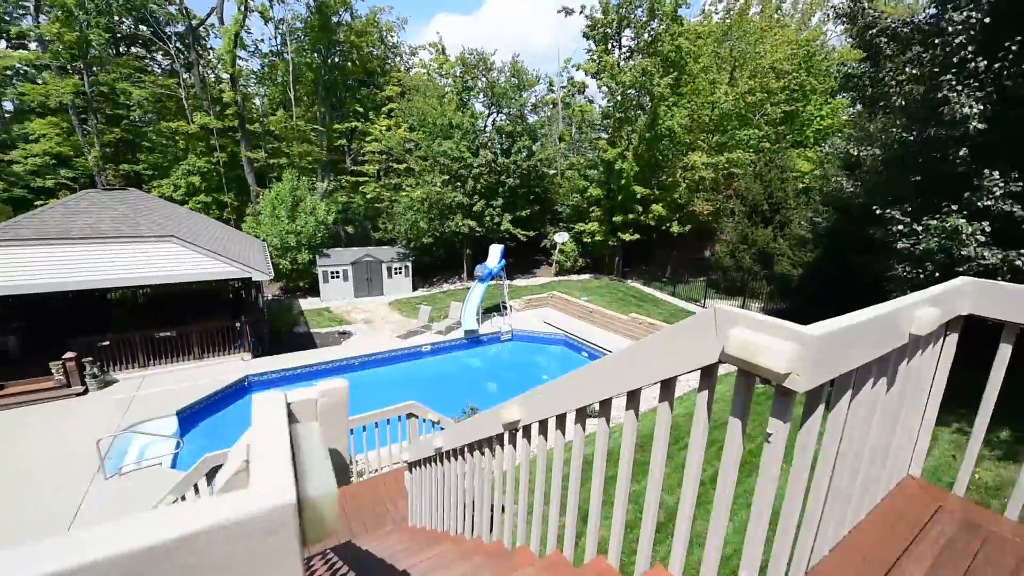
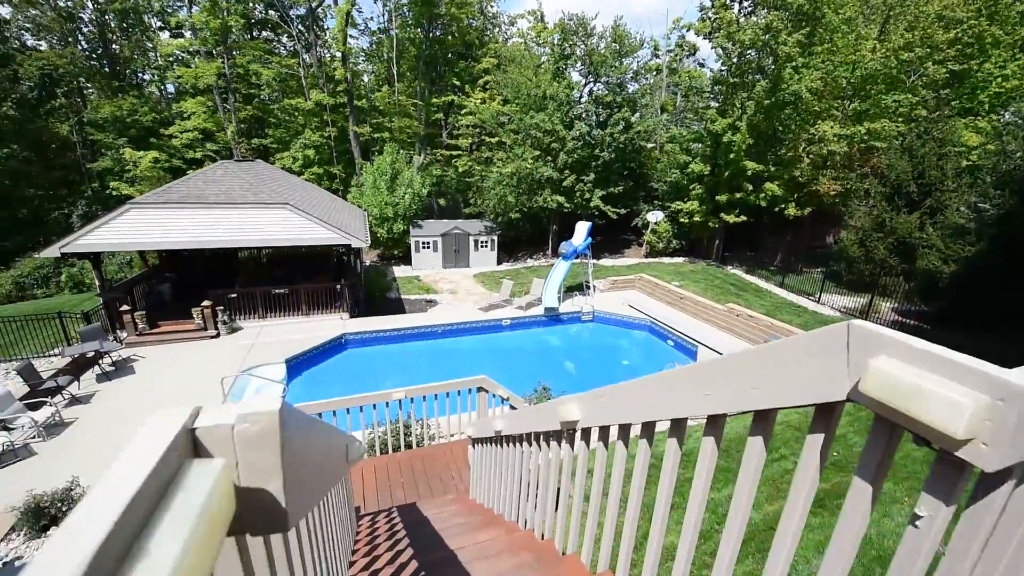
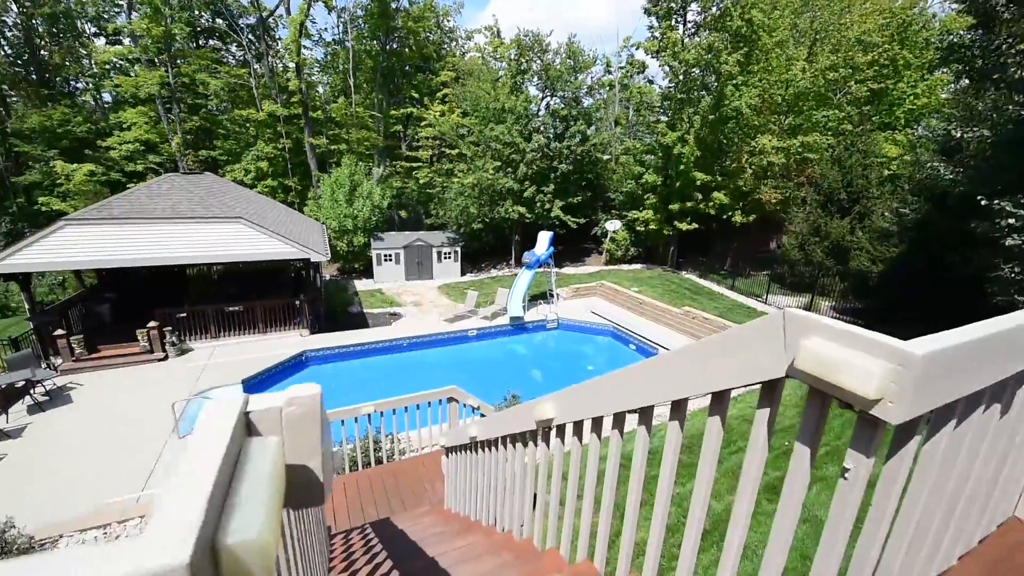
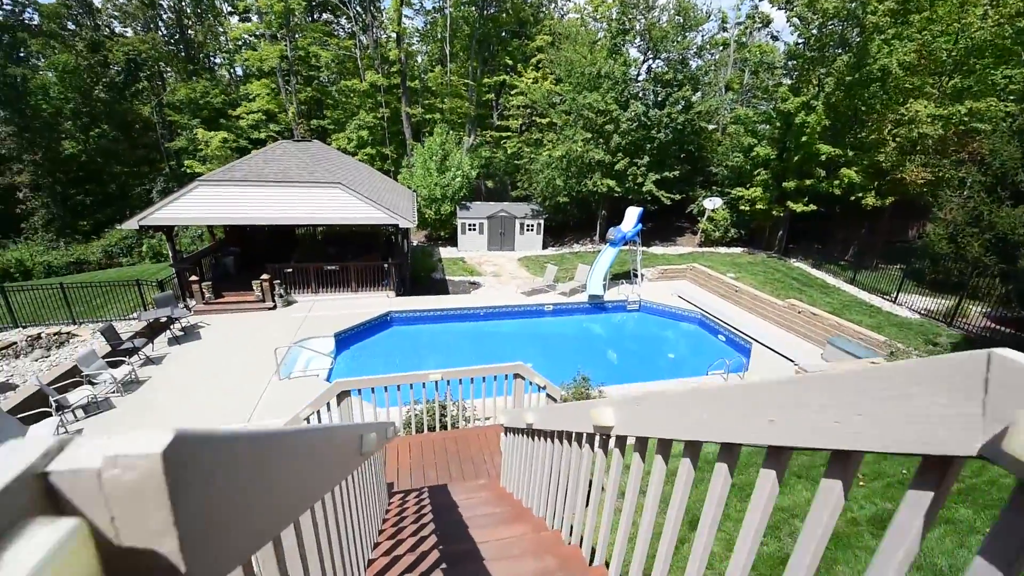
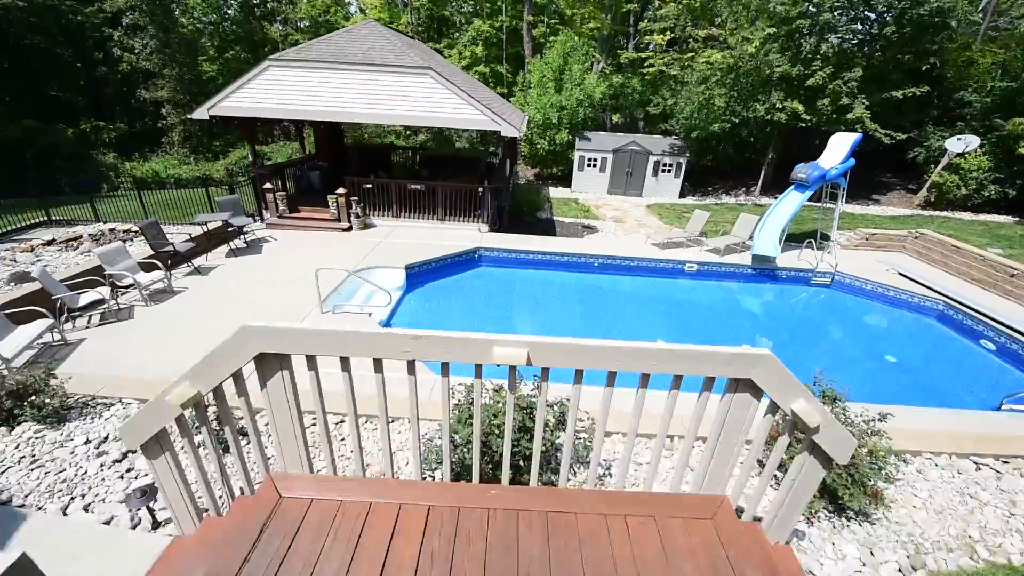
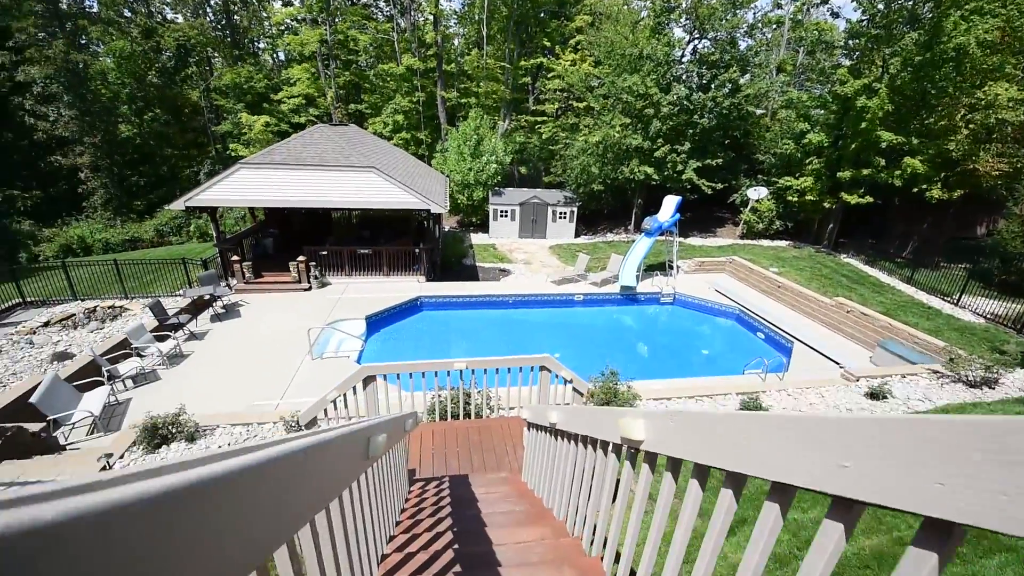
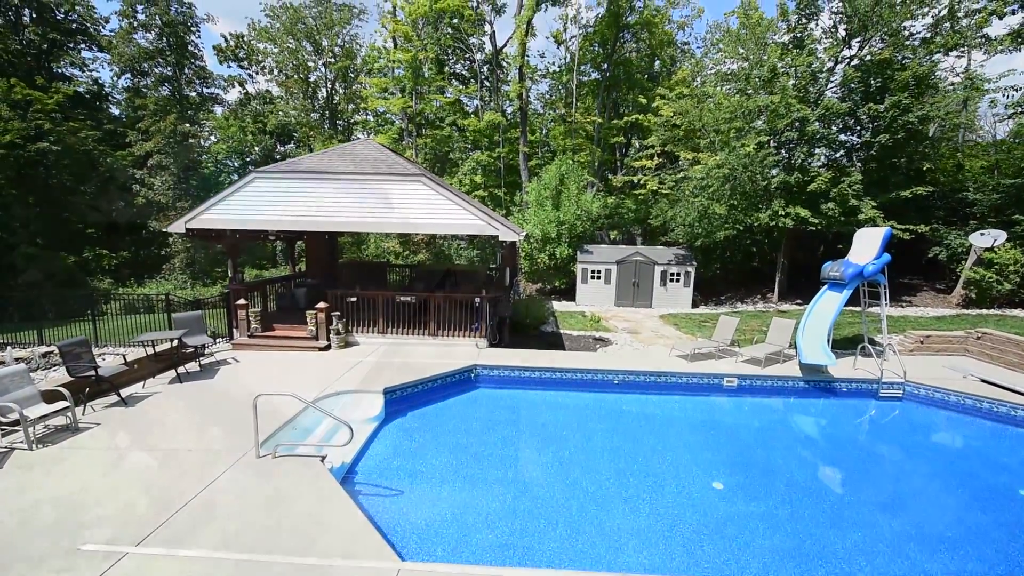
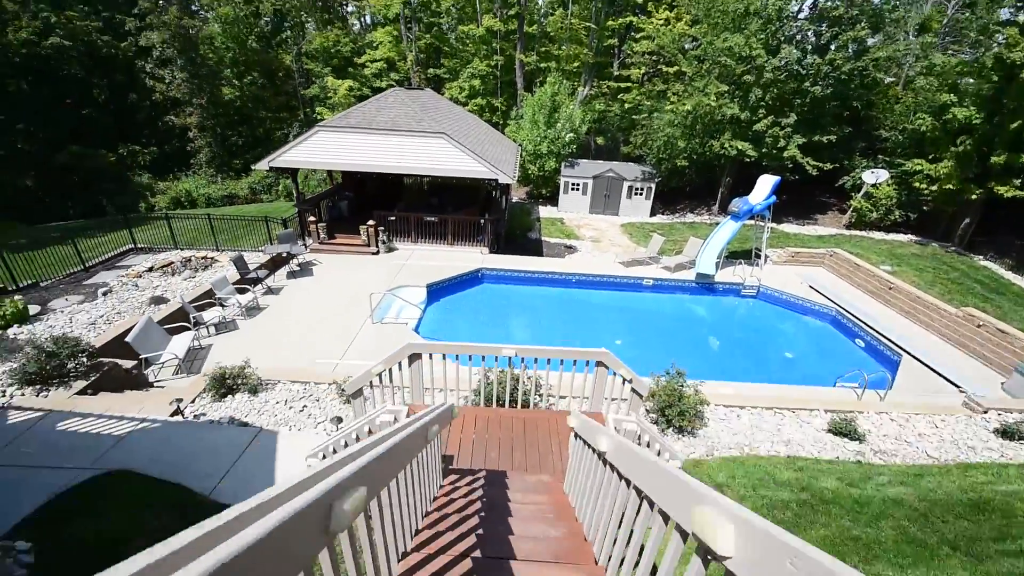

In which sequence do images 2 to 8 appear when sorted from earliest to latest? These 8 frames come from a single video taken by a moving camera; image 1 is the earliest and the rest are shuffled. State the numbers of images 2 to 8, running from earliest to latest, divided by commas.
3, 2, 4, 6, 8, 5, 7
